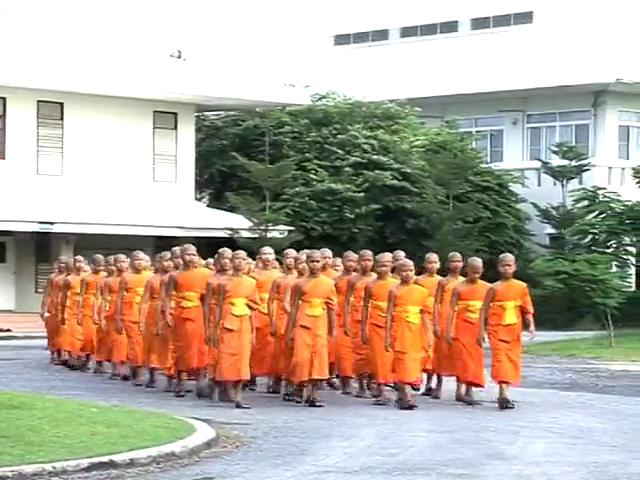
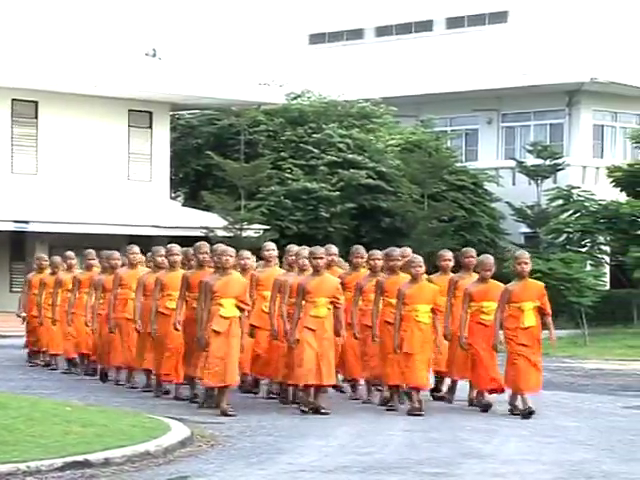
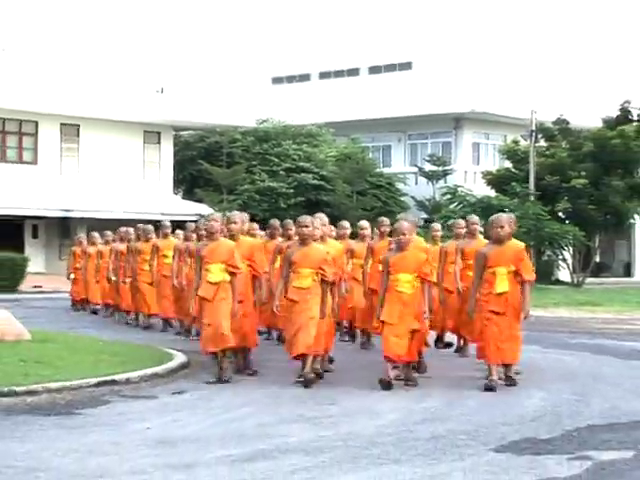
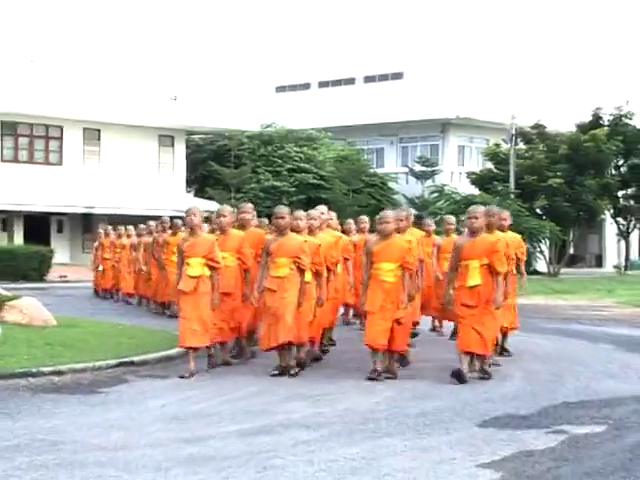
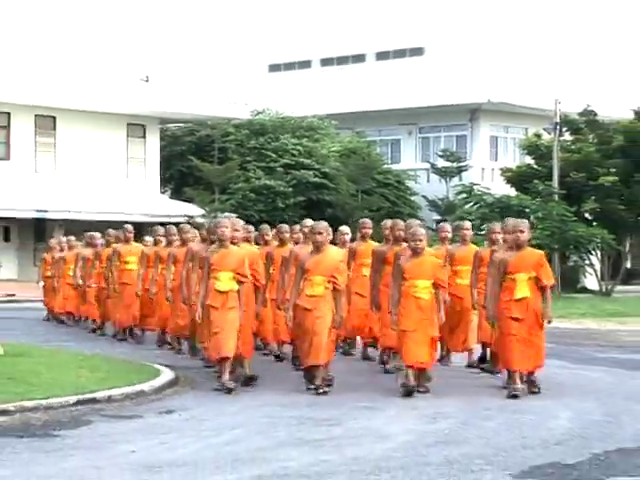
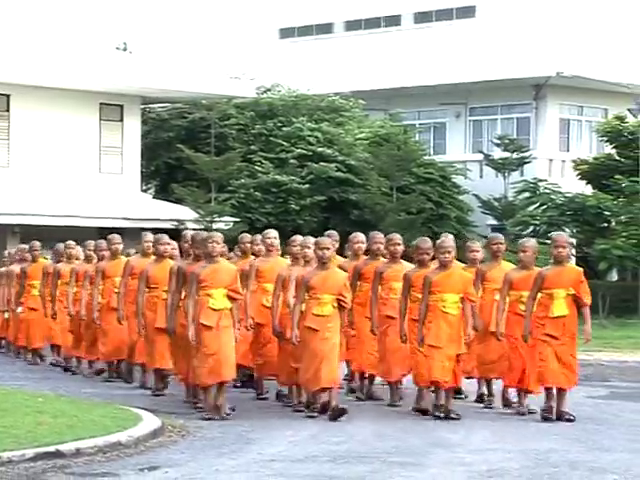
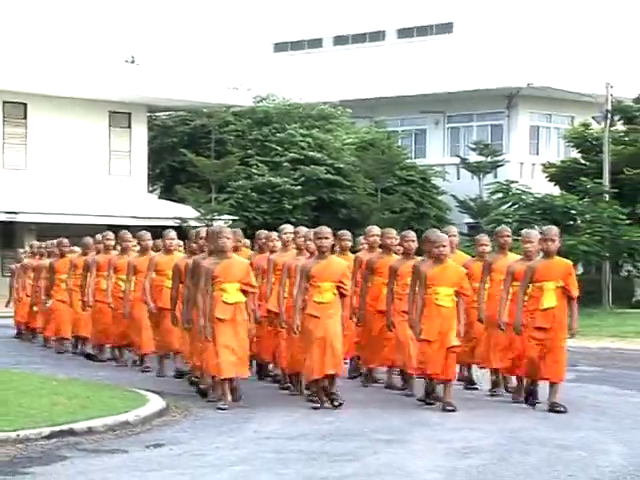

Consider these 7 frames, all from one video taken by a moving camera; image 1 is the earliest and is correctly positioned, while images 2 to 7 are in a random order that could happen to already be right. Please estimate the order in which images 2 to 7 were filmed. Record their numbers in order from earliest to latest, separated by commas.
2, 6, 7, 5, 3, 4
